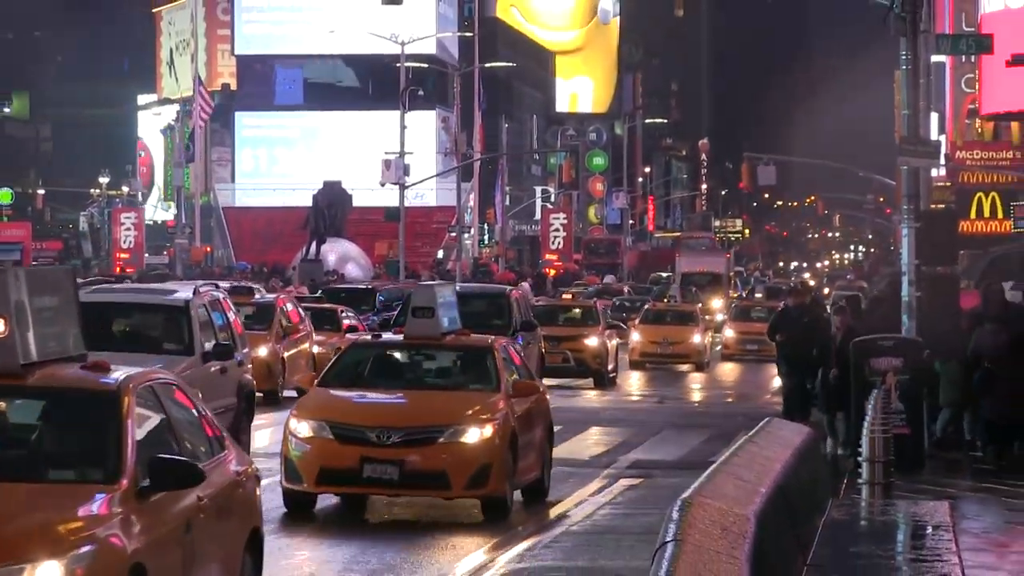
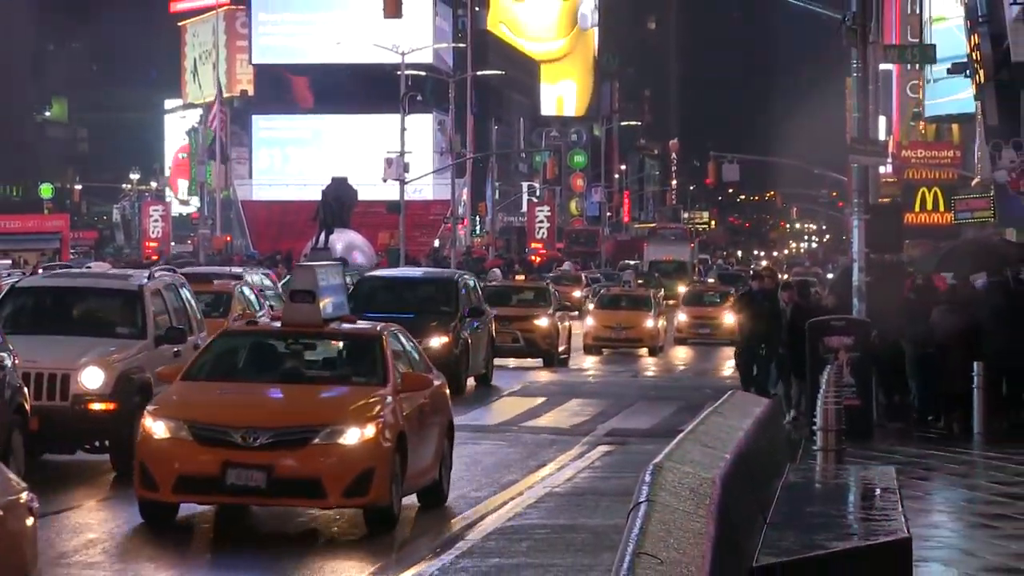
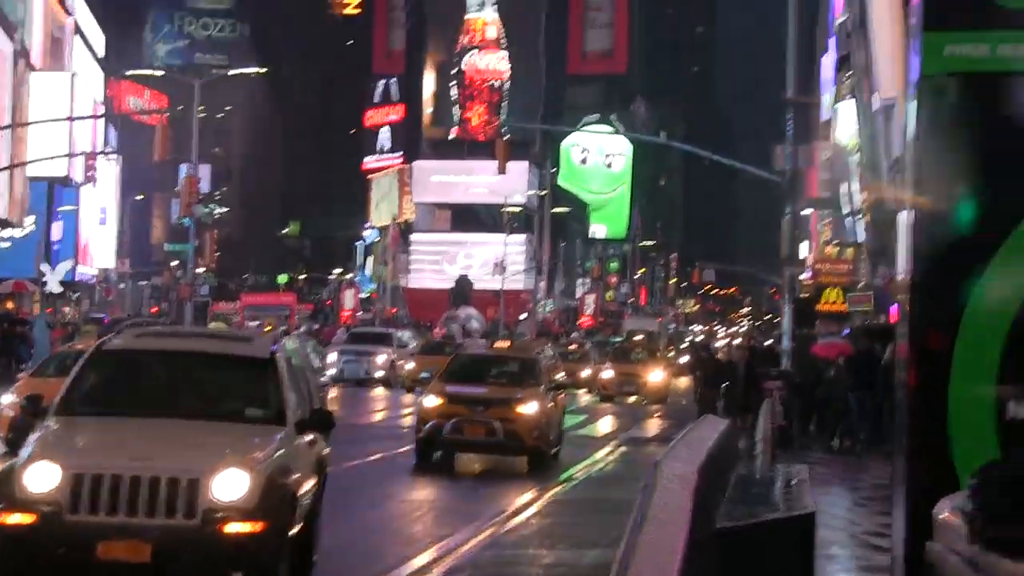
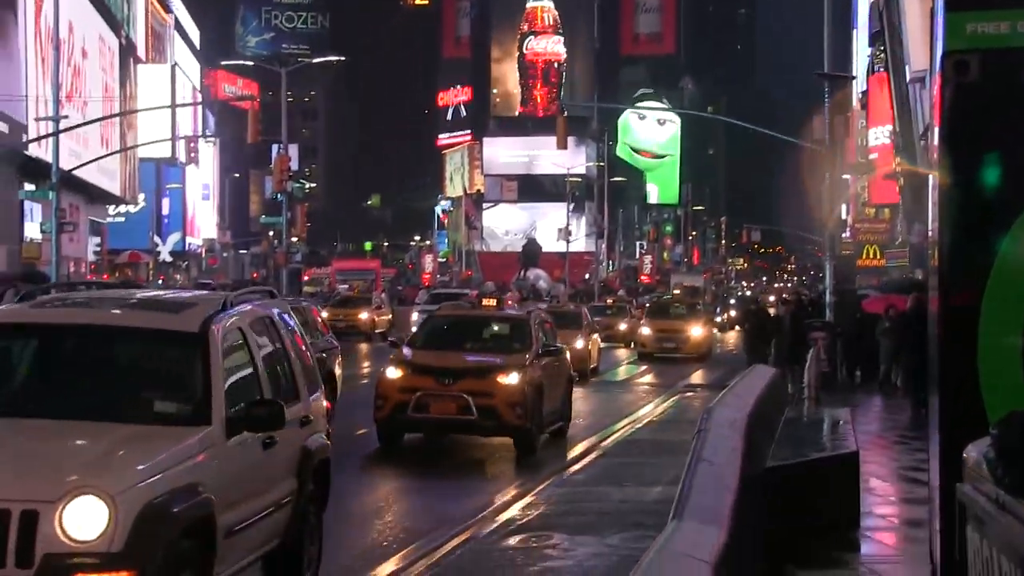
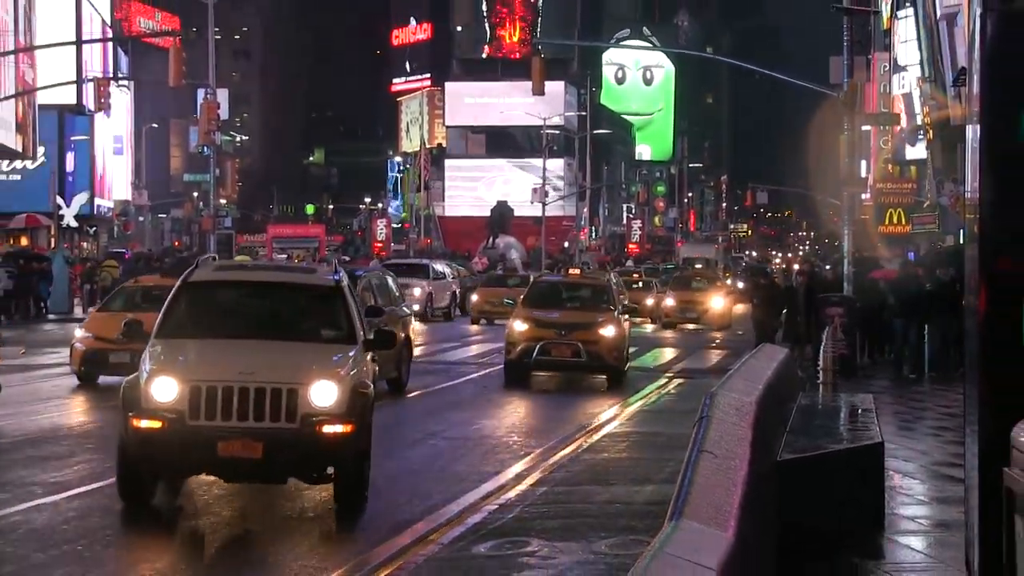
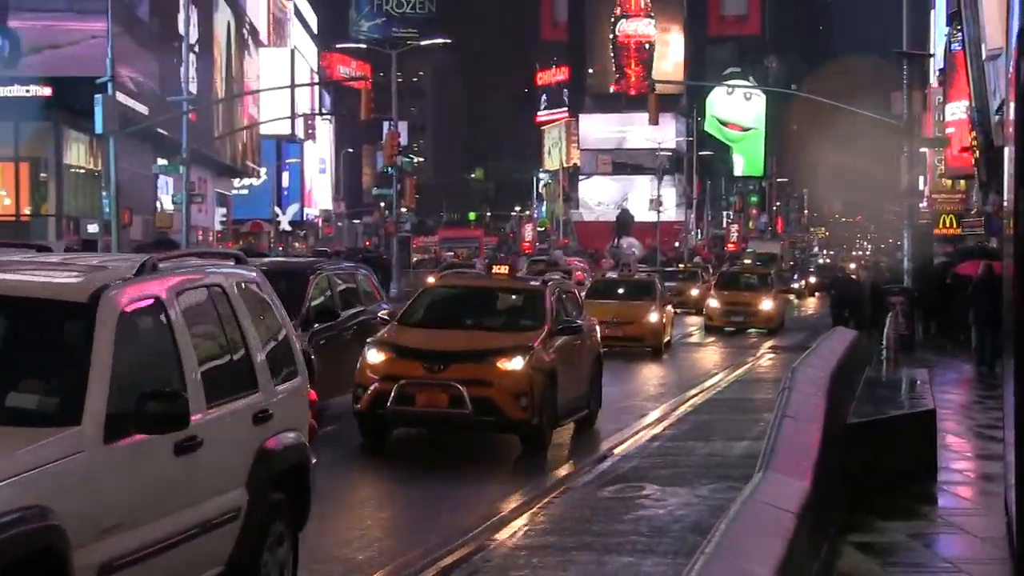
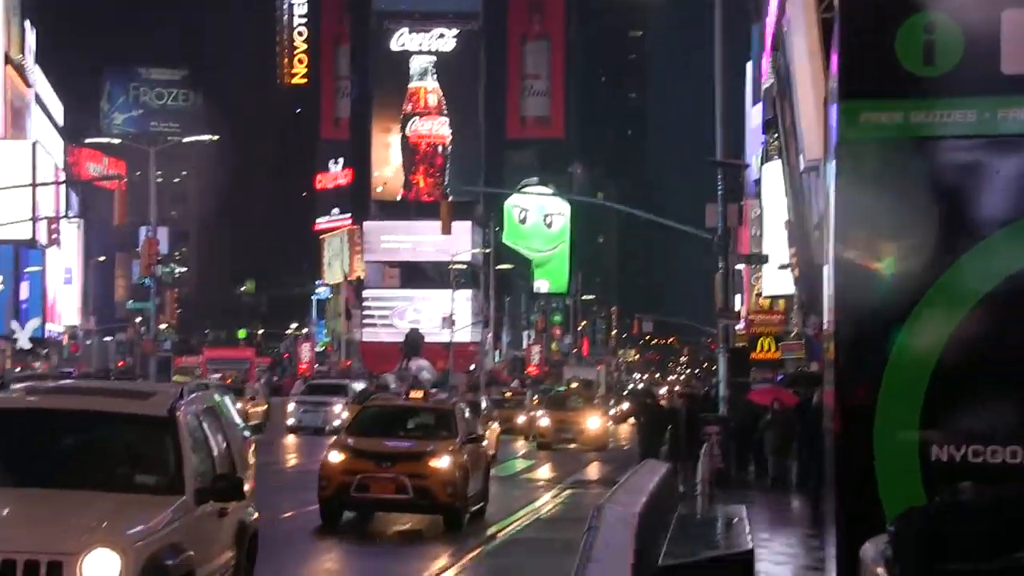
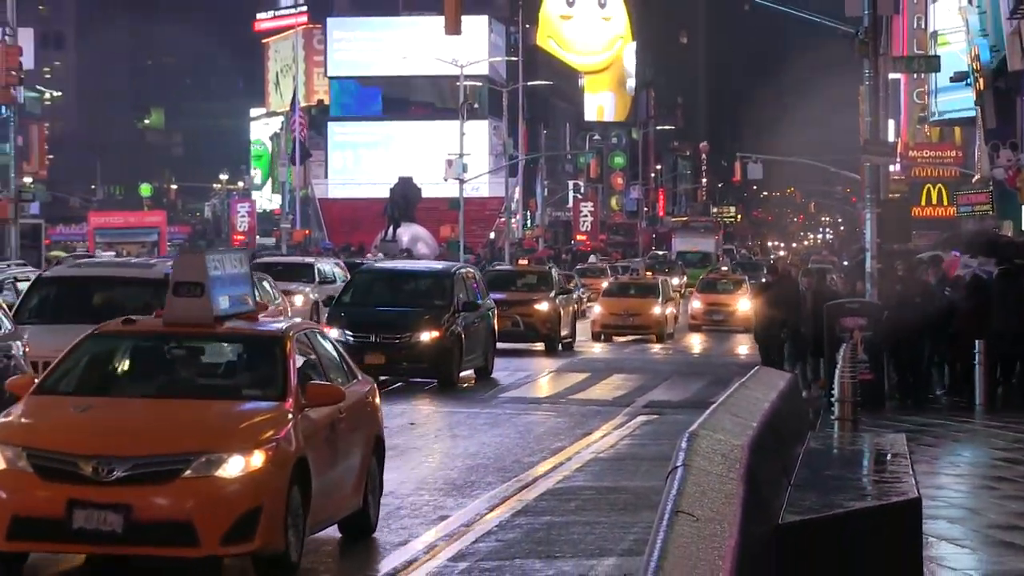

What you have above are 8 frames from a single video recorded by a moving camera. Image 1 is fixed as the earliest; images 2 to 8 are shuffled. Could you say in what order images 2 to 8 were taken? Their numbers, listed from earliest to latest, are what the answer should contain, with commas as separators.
2, 8, 5, 3, 7, 4, 6
